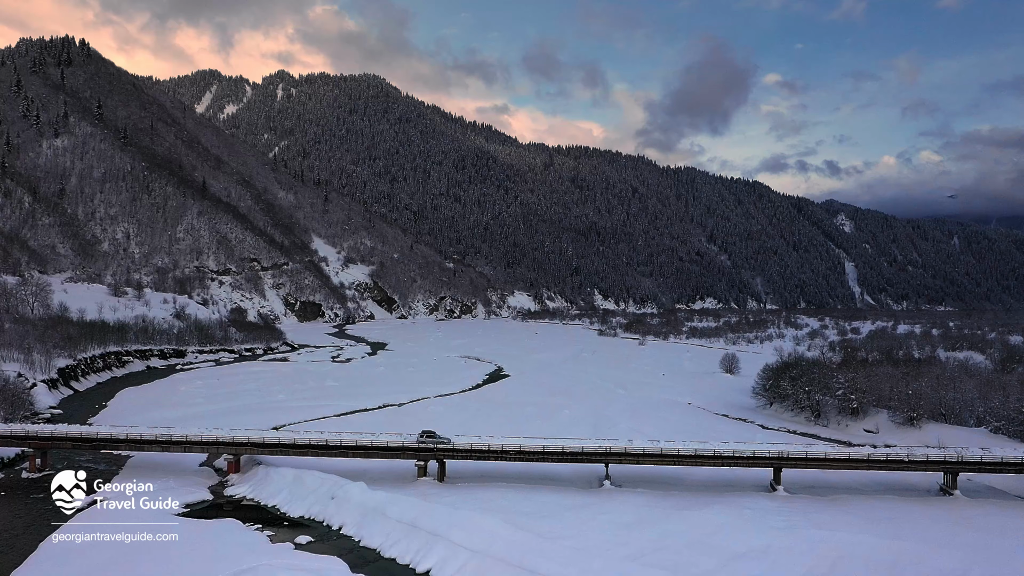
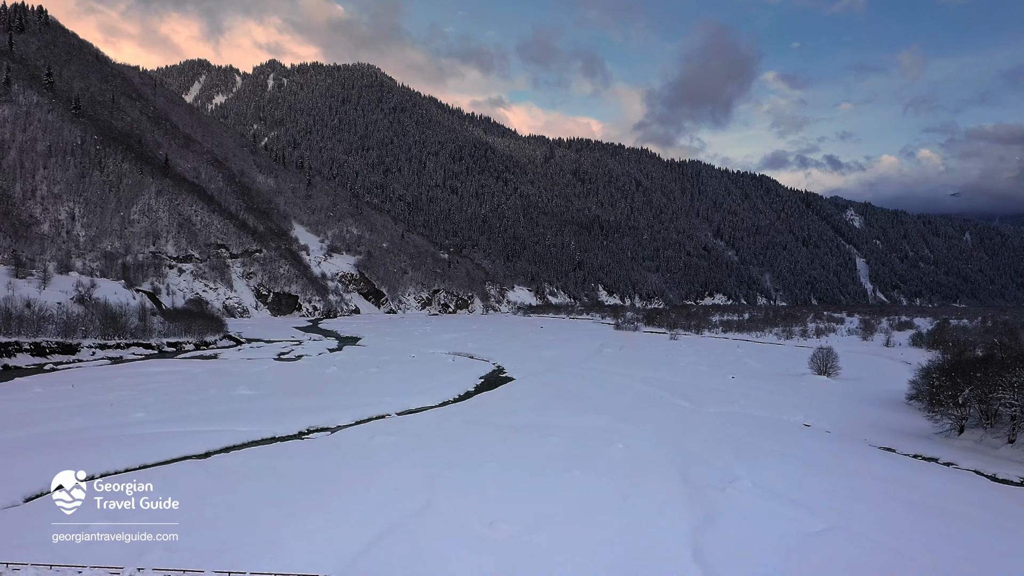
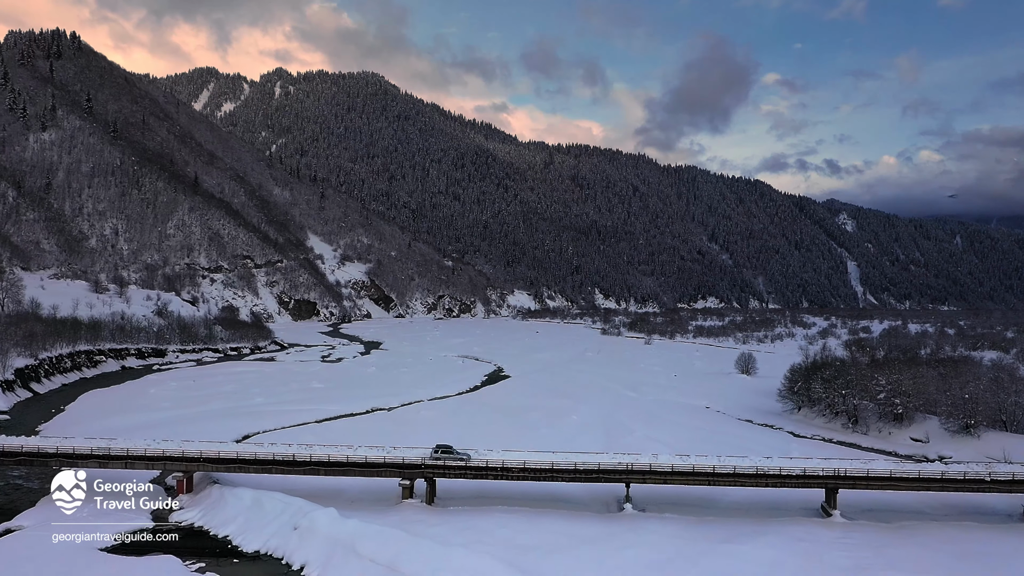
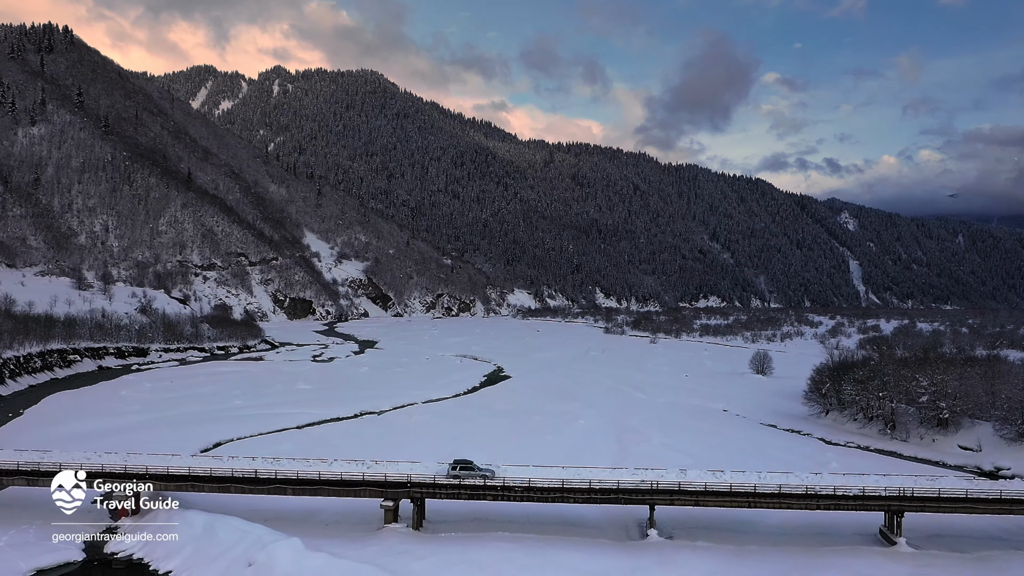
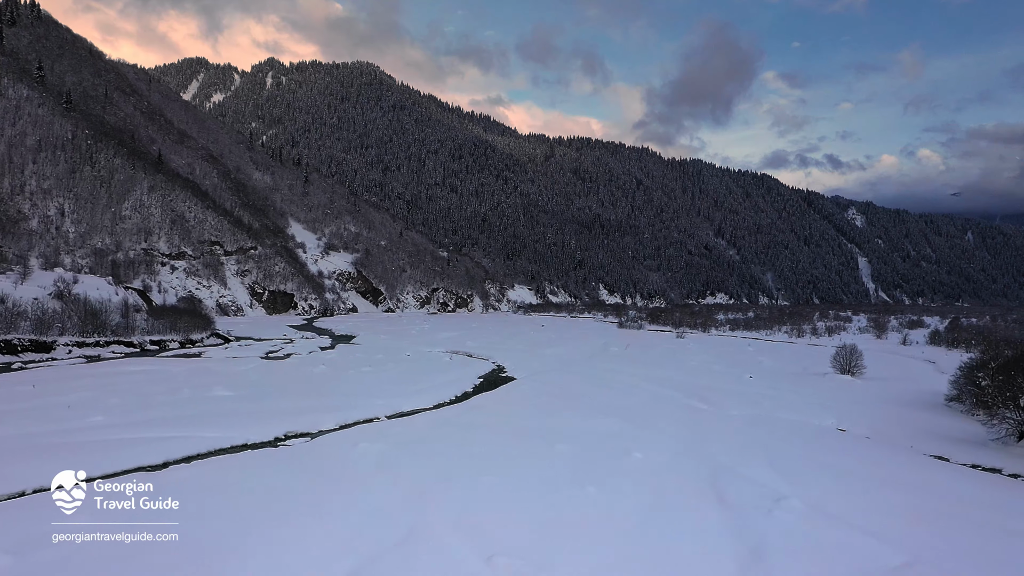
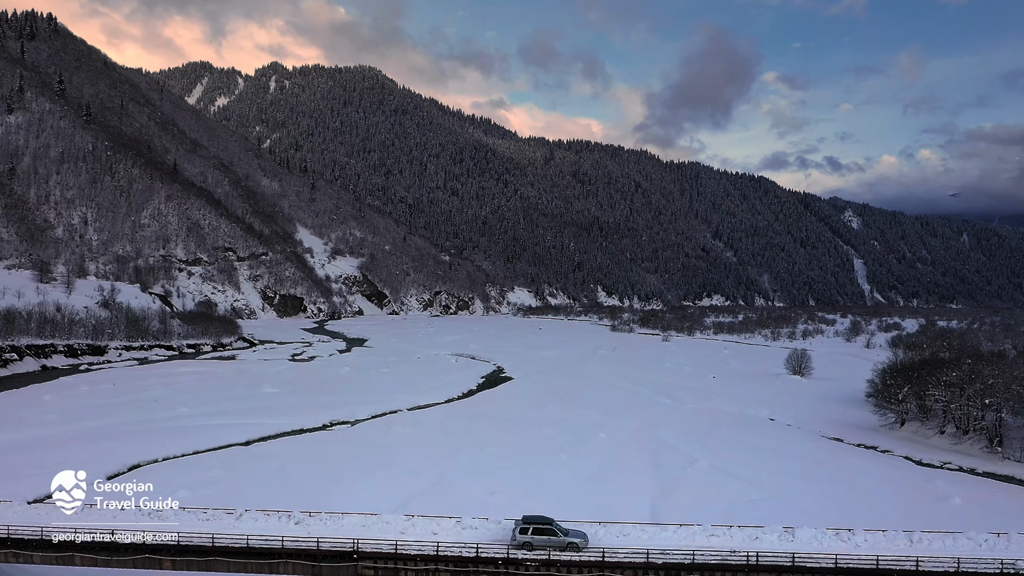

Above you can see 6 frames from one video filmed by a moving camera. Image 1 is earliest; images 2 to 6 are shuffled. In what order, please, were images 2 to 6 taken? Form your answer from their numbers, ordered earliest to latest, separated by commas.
3, 4, 6, 2, 5
